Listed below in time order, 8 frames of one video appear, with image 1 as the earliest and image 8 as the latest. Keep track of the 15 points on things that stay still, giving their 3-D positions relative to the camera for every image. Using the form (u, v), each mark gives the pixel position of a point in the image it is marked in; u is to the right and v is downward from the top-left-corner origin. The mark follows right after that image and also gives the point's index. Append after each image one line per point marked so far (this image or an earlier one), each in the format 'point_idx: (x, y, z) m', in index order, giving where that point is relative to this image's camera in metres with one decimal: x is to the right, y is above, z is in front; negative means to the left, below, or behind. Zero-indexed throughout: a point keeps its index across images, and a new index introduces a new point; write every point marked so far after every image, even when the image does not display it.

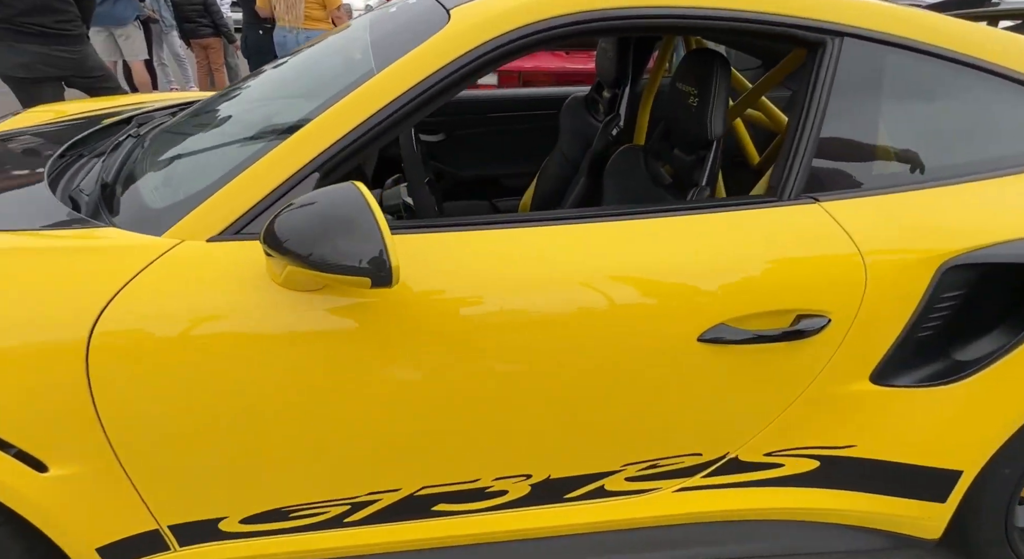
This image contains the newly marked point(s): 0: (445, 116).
0: (-0.4, +0.8, +3.5) m
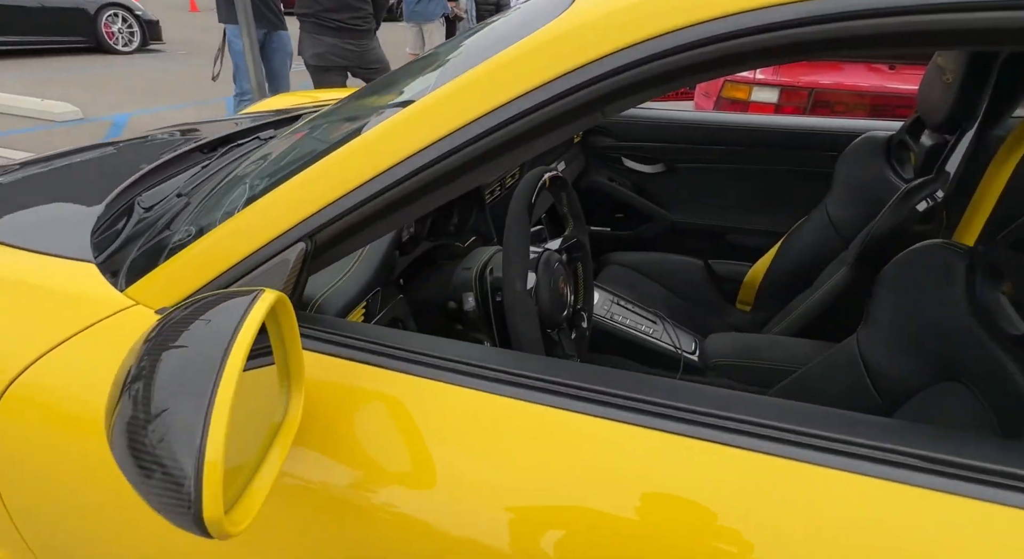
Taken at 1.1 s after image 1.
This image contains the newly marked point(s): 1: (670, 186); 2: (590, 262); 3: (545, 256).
0: (+0.6, +0.5, +2.5) m
1: (+0.6, +0.4, +2.6) m
2: (+0.2, 0.0, +1.7) m
3: (+0.1, +0.1, +1.5) m
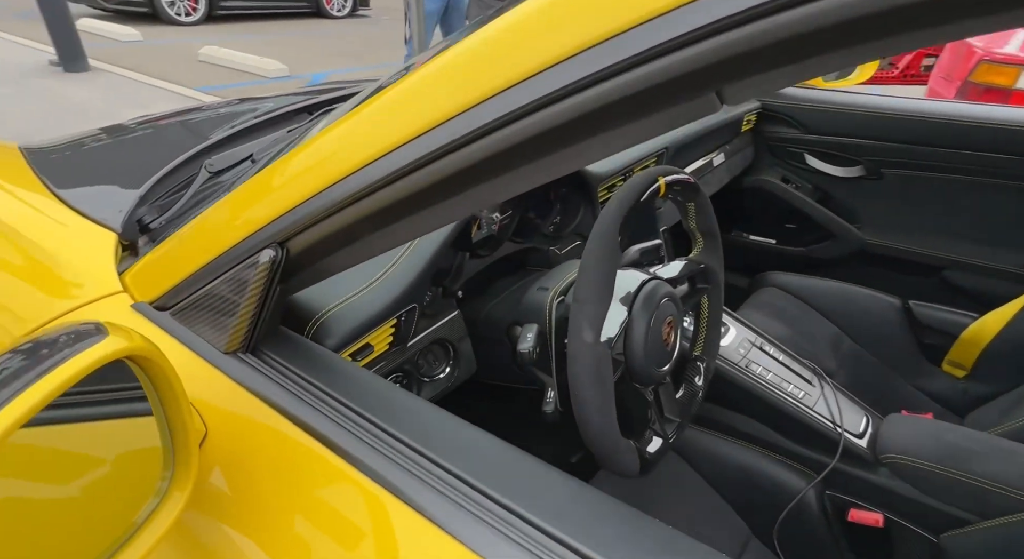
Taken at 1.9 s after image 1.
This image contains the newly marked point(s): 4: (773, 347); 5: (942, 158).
0: (+1.0, +0.4, +1.9) m
1: (+1.0, +0.2, +2.0) m
2: (+0.4, 0.0, +1.2) m
3: (+0.2, 0.0, +1.0) m
4: (+0.6, -0.1, +1.5) m
5: (+1.1, +0.3, +1.8) m
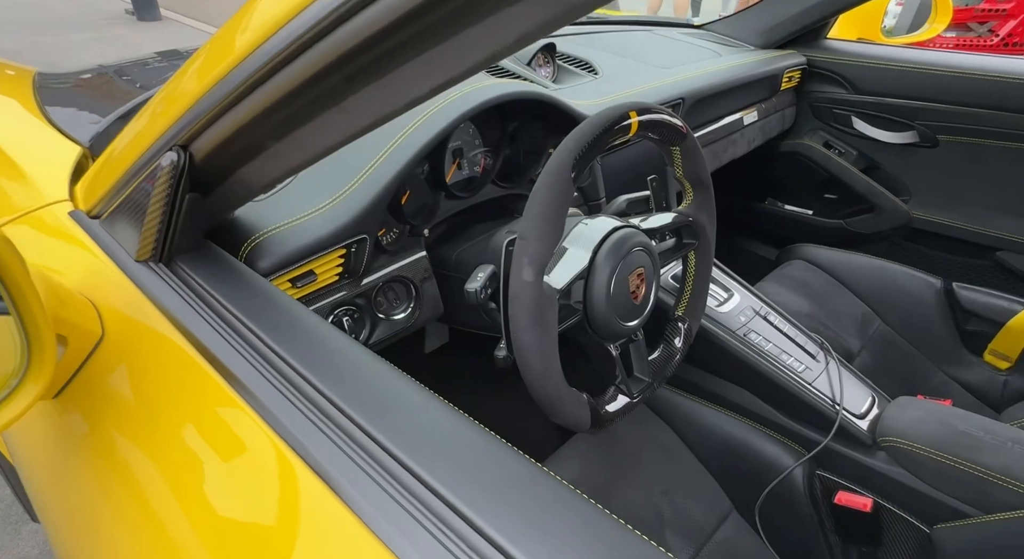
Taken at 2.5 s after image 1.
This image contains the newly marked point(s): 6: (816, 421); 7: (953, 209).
0: (+1.0, +0.4, +1.8) m
1: (+1.1, +0.3, +1.8) m
2: (+0.3, +0.1, +1.1) m
3: (+0.2, +0.1, +1.0) m
4: (+0.5, -0.1, +1.4) m
5: (+1.2, +0.4, +1.7) m
6: (+0.5, -0.2, +1.2) m
7: (+1.1, +0.2, +1.8) m
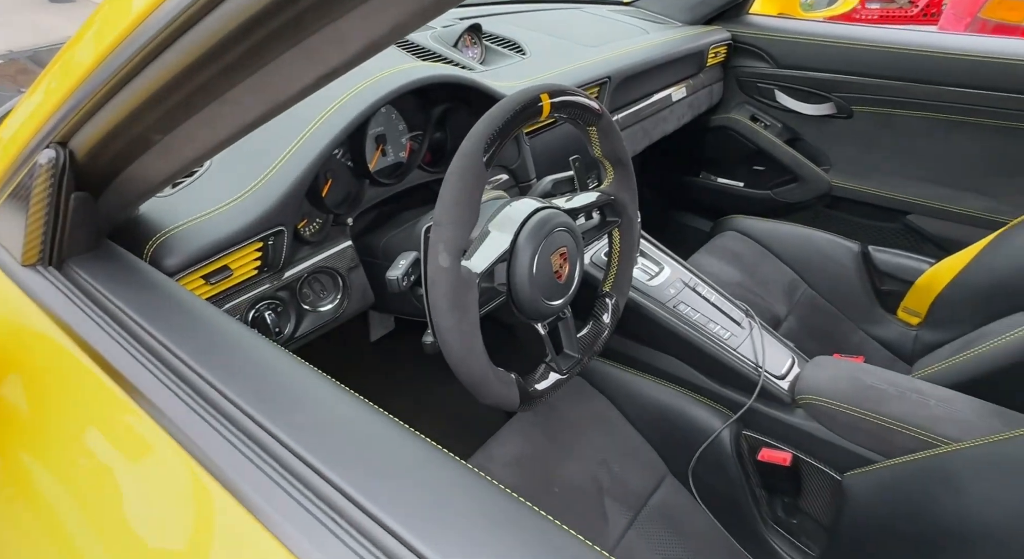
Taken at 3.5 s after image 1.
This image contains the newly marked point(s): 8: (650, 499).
0: (+0.9, +0.5, +1.8) m
1: (+0.9, +0.4, +1.9) m
2: (+0.2, +0.1, +1.2) m
3: (0.0, +0.1, +1.0) m
4: (+0.4, 0.0, +1.4) m
5: (+1.0, +0.5, +1.7) m
6: (+0.4, -0.2, +1.3) m
7: (+1.0, +0.3, +1.9) m
8: (+0.3, -0.4, +1.3) m
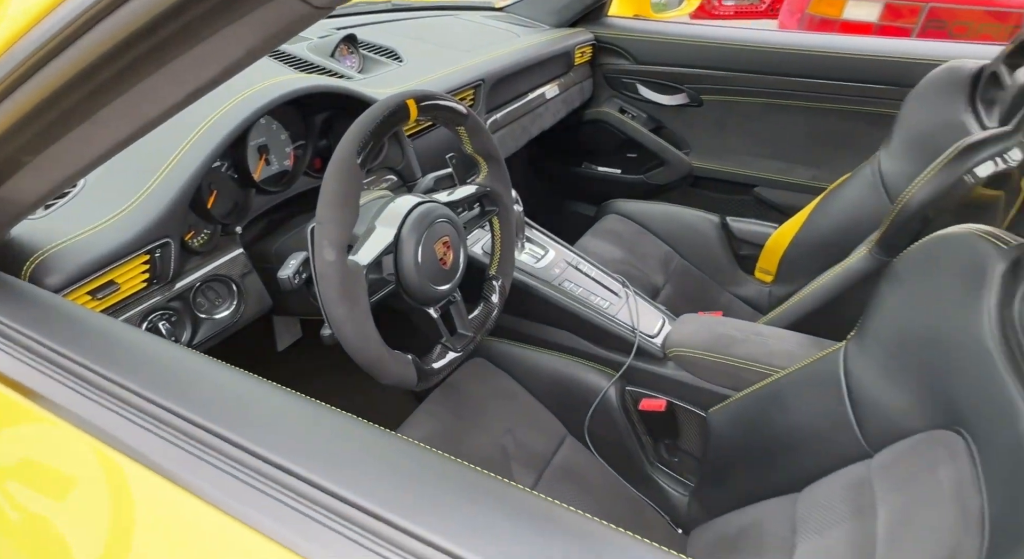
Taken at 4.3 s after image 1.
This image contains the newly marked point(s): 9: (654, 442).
0: (+0.5, +0.6, +2.0) m
1: (+0.6, +0.5, +2.1) m
2: (0.0, +0.1, +1.3) m
3: (-0.1, +0.1, +1.1) m
4: (+0.2, 0.0, +1.6) m
5: (+0.7, +0.6, +2.0) m
6: (+0.2, -0.1, +1.4) m
7: (+0.6, +0.4, +2.1) m
8: (+0.1, -0.4, +1.4) m
9: (+0.3, -0.3, +1.4) m
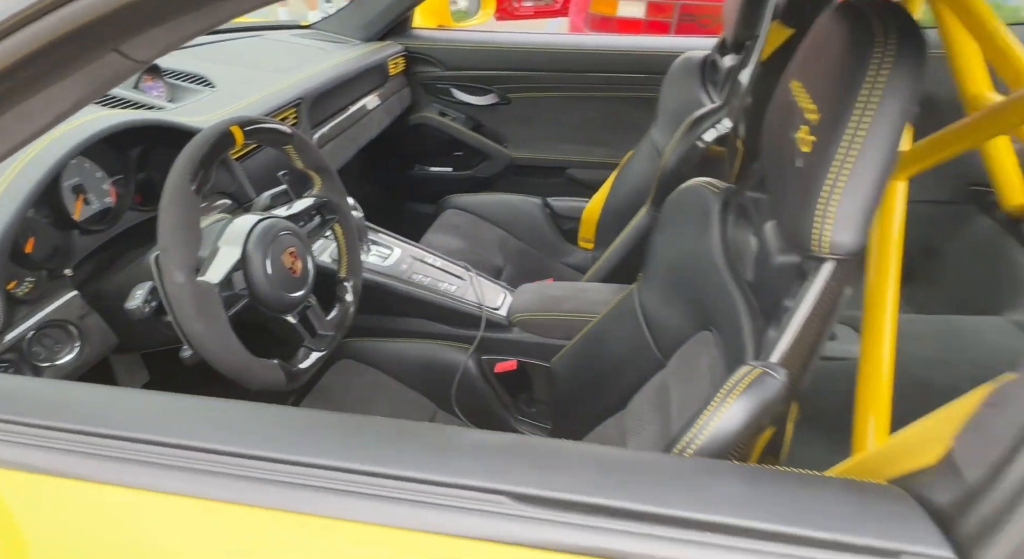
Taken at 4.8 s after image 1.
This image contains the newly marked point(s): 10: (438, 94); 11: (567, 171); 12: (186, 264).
0: (0.0, +0.7, +2.3) m
1: (0.0, +0.5, +2.3) m
2: (-0.3, +0.1, +1.4) m
3: (-0.4, +0.1, +1.2) m
4: (-0.2, +0.1, +1.7) m
5: (+0.1, +0.6, +2.2) m
6: (-0.1, -0.1, +1.6) m
7: (+0.1, +0.5, +2.3) m
8: (-0.2, -0.4, +1.6) m
9: (0.0, -0.3, +1.6) m
10: (-0.3, +0.6, +2.4) m
11: (+0.2, +0.4, +2.3) m
12: (-0.5, 0.0, +1.0) m
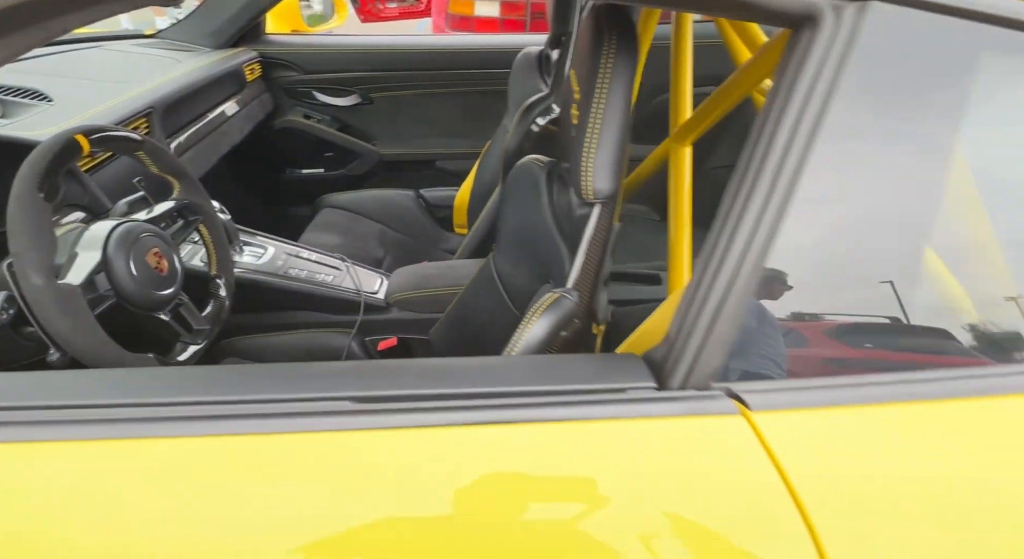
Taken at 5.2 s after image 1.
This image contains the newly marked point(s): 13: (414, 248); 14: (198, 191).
0: (-0.5, +0.7, +2.3) m
1: (-0.5, +0.6, +2.4) m
2: (-0.6, +0.1, +1.5) m
3: (-0.7, +0.1, +1.2) m
4: (-0.5, +0.1, +1.8) m
5: (-0.4, +0.7, +2.3) m
6: (-0.4, -0.1, +1.7) m
7: (-0.4, +0.5, +2.4) m
8: (-0.5, -0.3, +1.6) m
9: (-0.3, -0.2, +1.7) m
10: (-0.8, +0.6, +2.4) m
11: (-0.3, +0.4, +2.4) m
12: (-0.7, 0.0, +1.1) m
13: (-0.3, +0.1, +2.2) m
14: (-0.6, +0.2, +1.4) m
